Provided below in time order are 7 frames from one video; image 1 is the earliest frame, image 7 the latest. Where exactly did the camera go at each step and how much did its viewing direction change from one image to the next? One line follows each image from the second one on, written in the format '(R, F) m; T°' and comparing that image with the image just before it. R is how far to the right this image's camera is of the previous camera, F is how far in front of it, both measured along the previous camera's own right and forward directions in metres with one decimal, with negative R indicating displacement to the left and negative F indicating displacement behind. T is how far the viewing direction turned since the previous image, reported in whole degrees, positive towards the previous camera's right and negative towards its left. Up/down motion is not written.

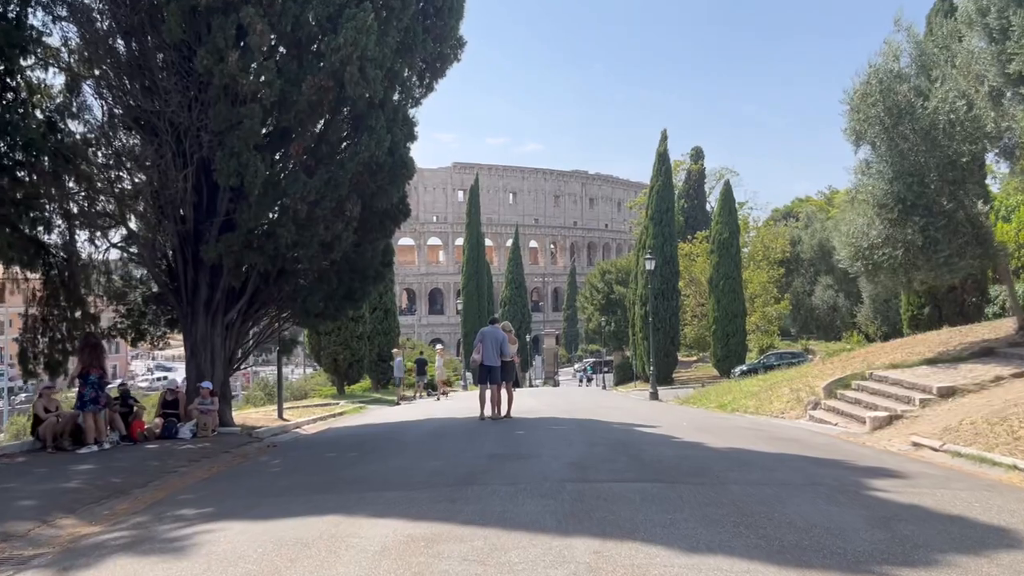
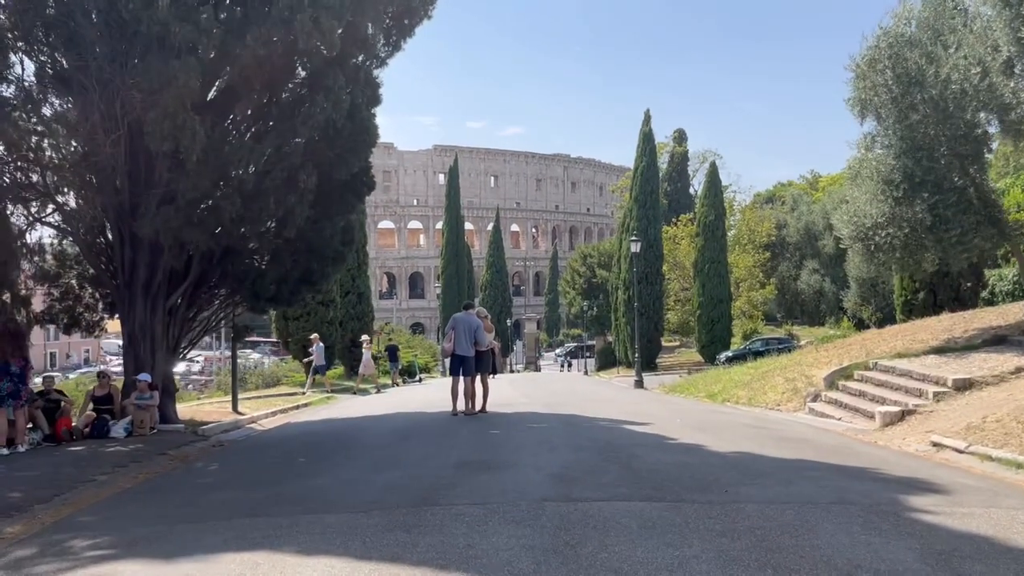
(+0.1, +1.6) m; +1°
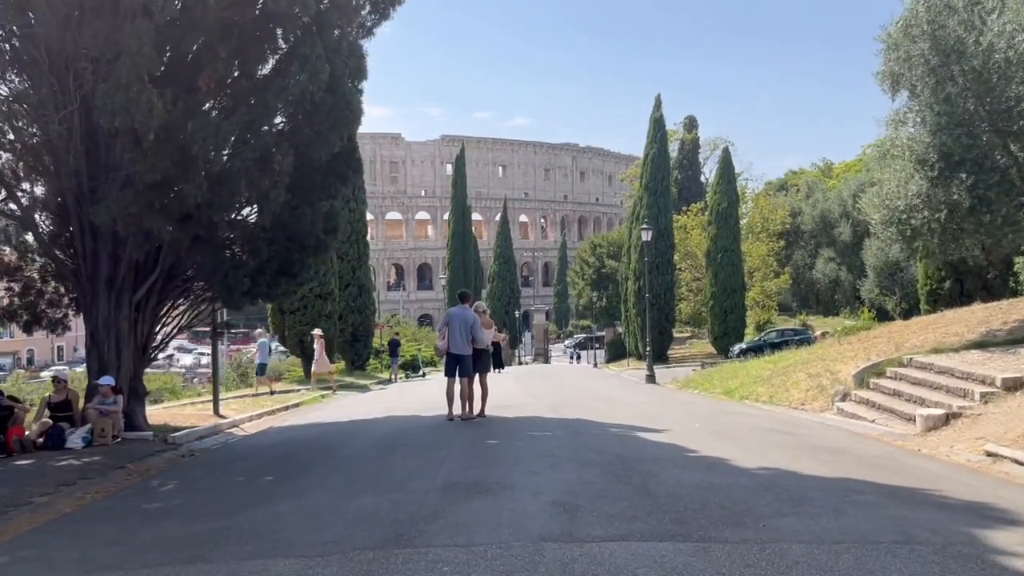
(+0.1, +1.4) m; -1°
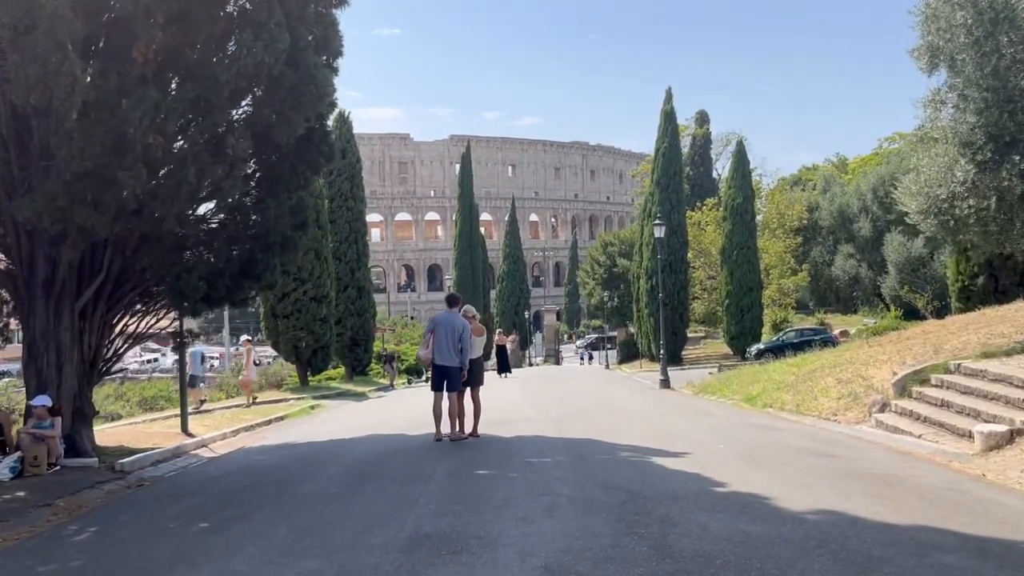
(+0.2, +1.7) m; -1°
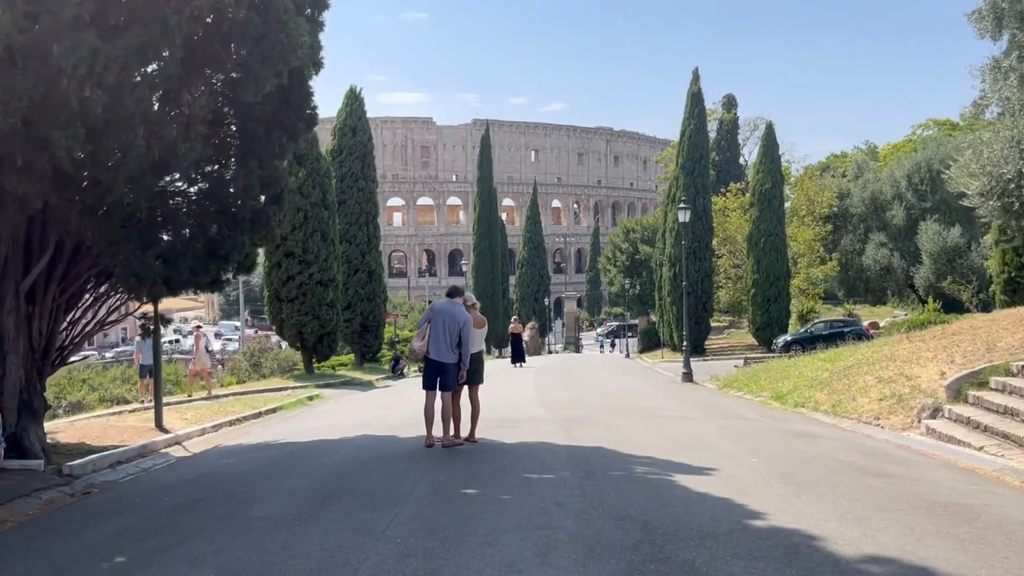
(+0.2, +1.5) m; -1°
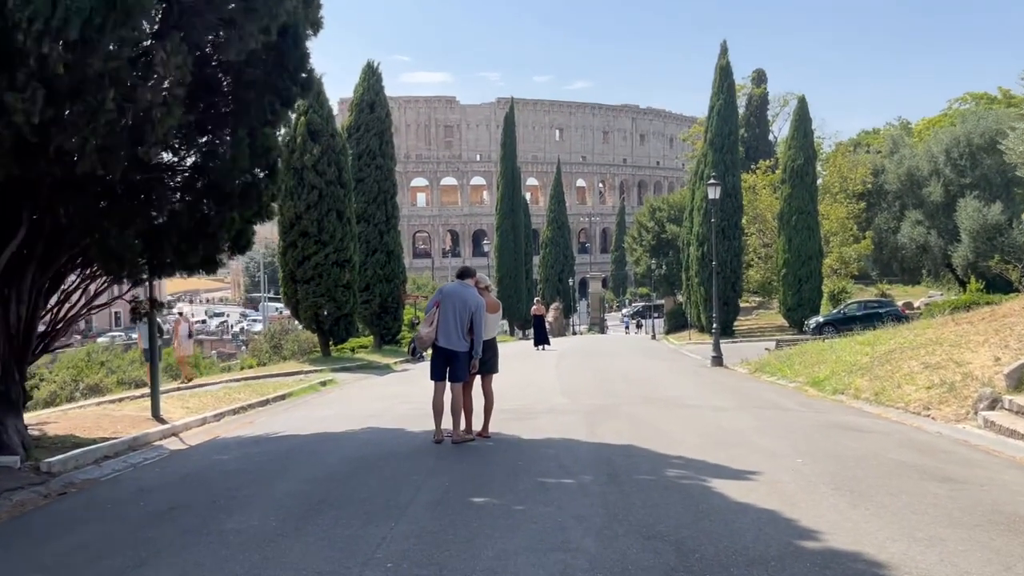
(+0.1, +1.0) m; -2°
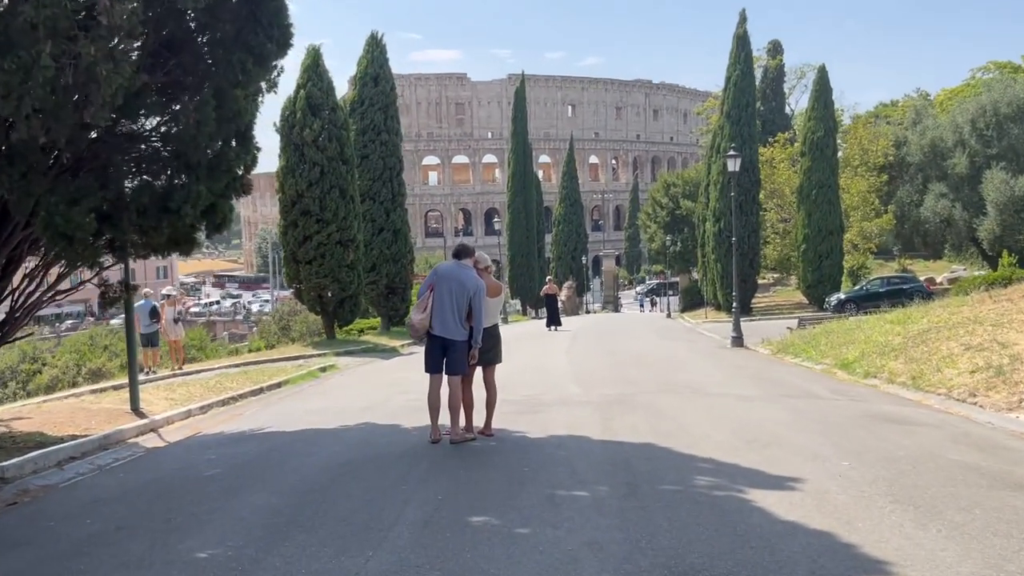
(+0.1, +1.1) m; -1°
